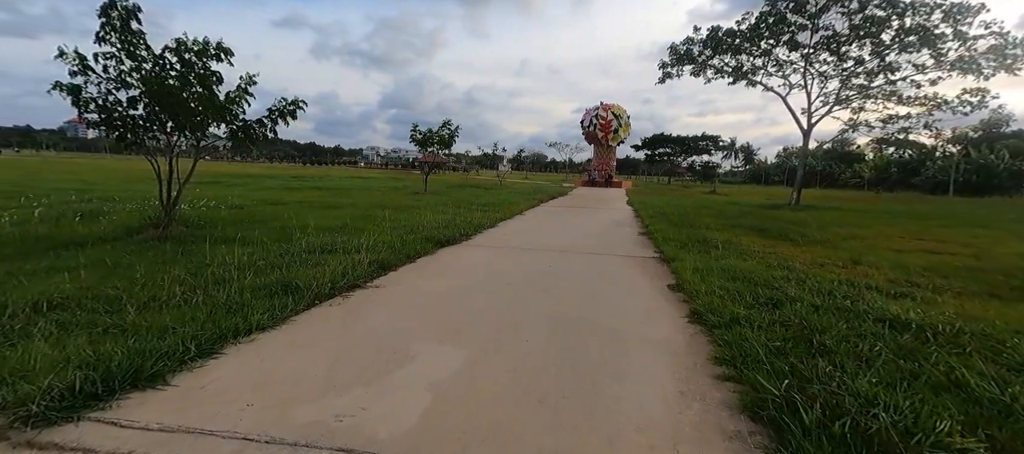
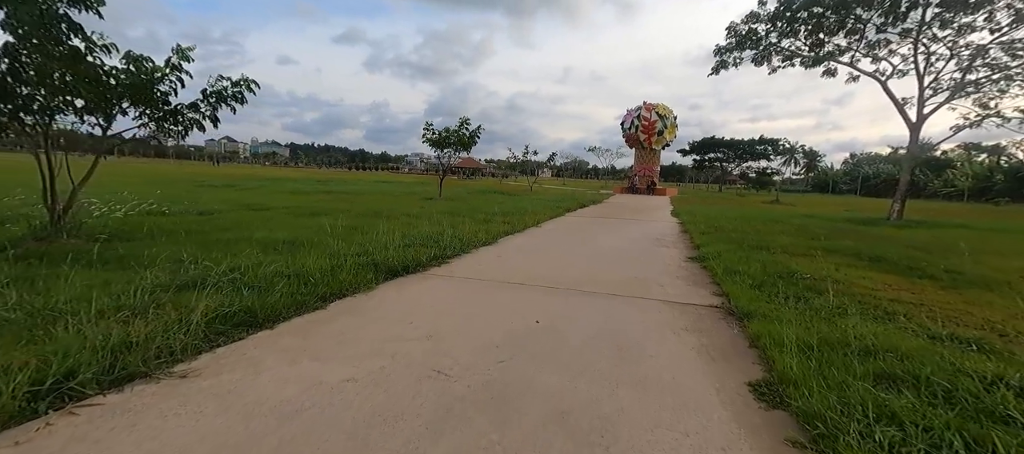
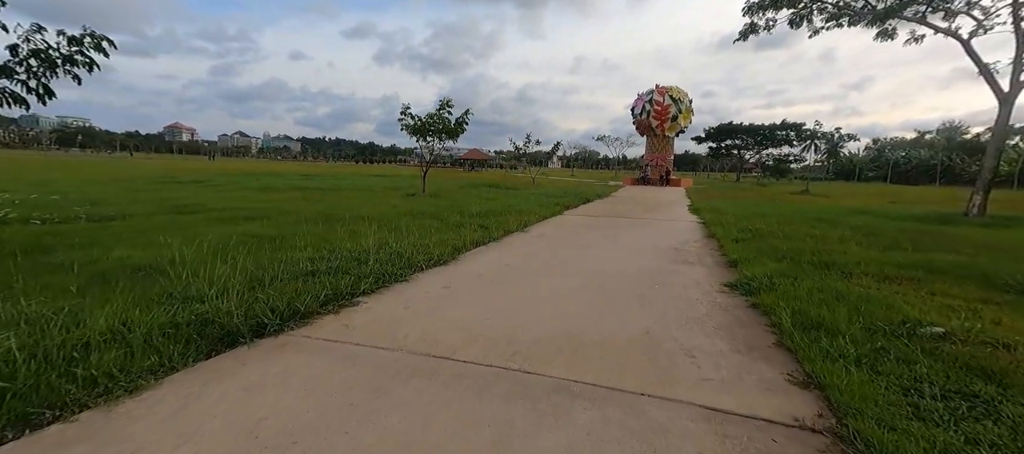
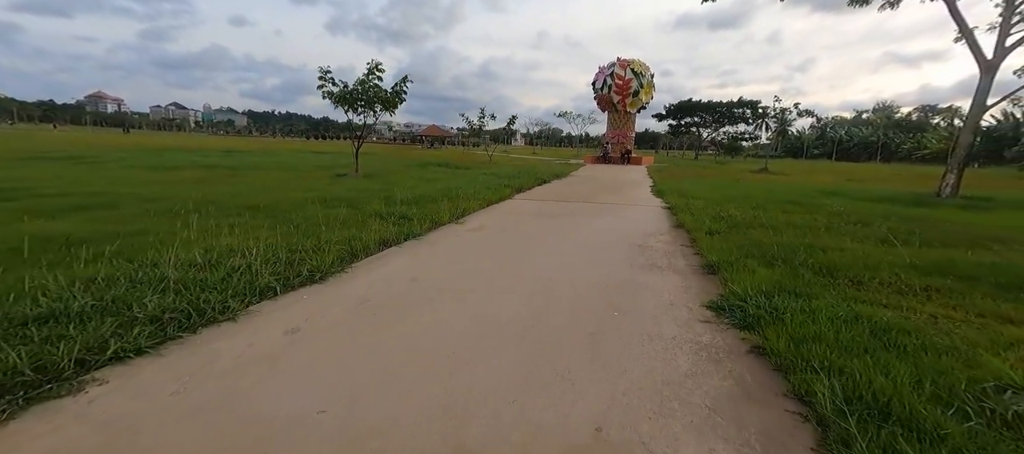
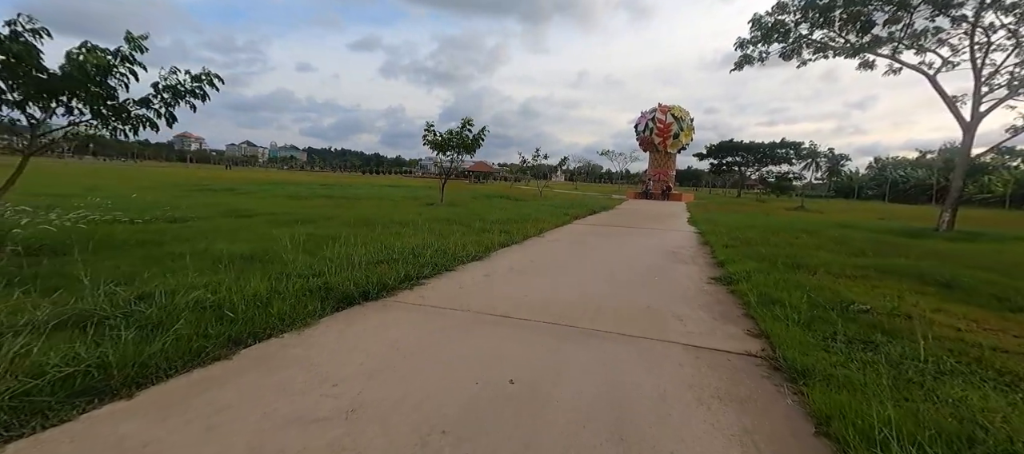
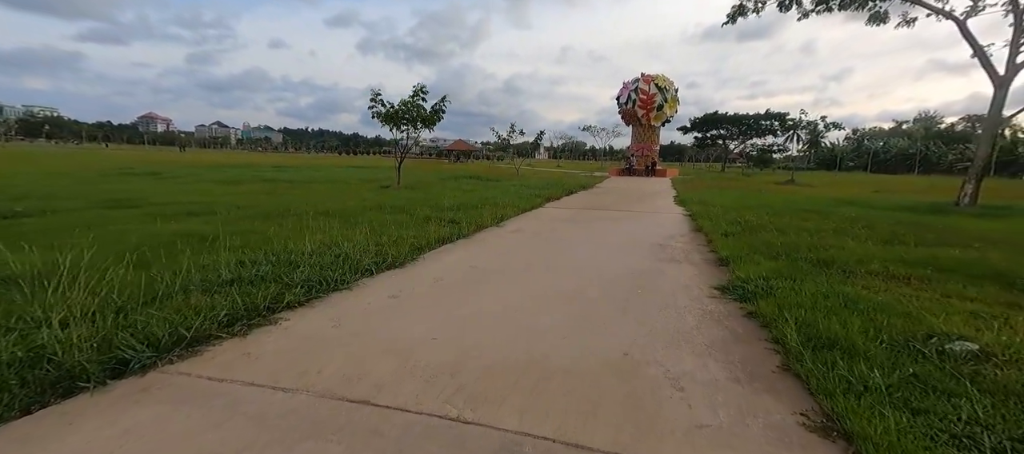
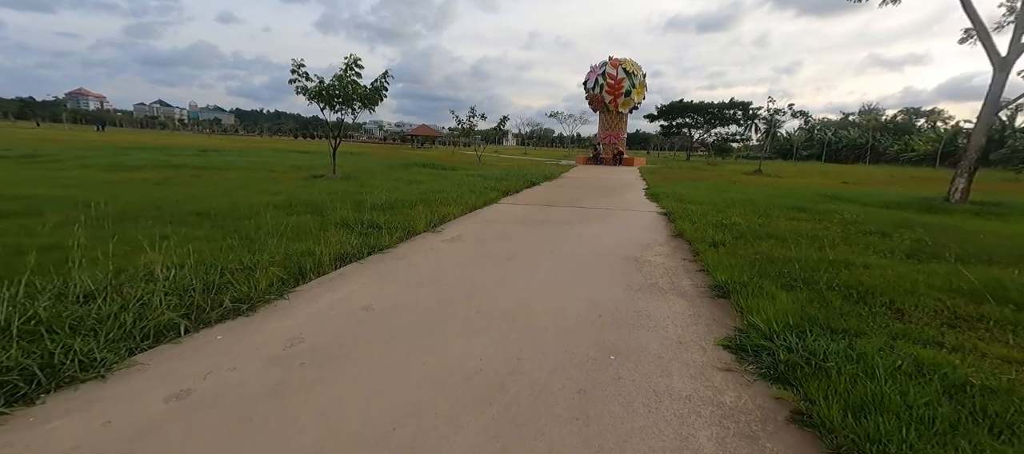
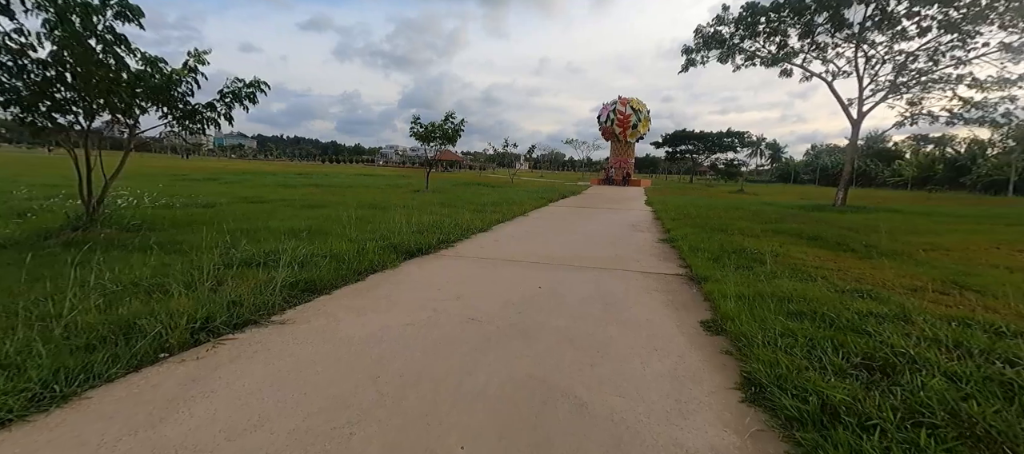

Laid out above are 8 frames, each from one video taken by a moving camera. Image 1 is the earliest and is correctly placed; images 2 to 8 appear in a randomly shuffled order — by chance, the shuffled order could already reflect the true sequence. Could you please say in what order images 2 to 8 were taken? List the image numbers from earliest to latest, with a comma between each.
8, 2, 5, 3, 6, 4, 7
